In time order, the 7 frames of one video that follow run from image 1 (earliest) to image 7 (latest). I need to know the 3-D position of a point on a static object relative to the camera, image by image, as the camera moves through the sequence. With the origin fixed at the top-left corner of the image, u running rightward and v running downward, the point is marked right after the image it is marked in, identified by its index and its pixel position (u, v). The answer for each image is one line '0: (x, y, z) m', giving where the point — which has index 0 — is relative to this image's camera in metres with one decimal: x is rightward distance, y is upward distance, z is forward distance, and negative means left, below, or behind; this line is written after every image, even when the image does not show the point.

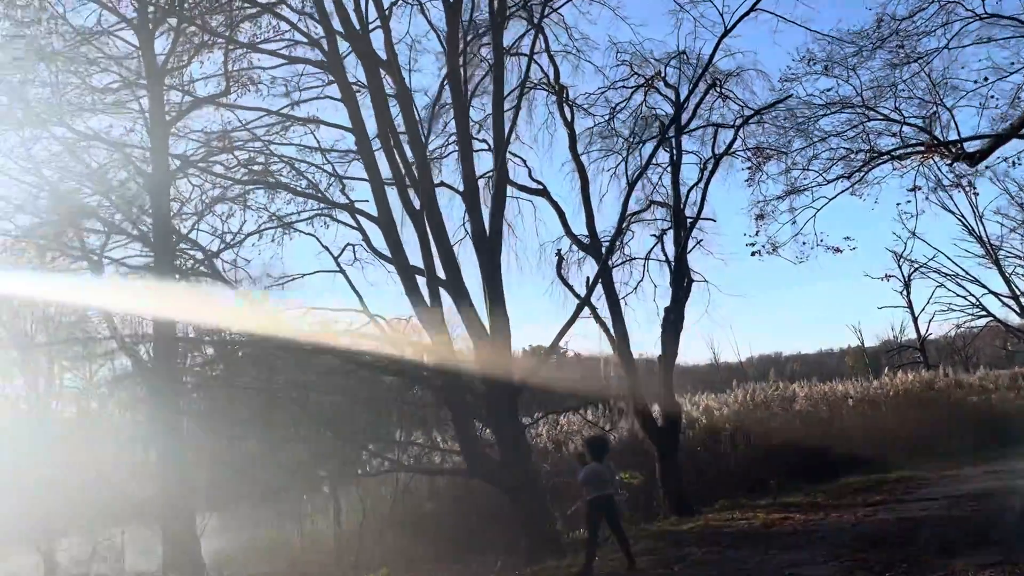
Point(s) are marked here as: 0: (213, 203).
0: (-3.9, +1.1, +12.3) m
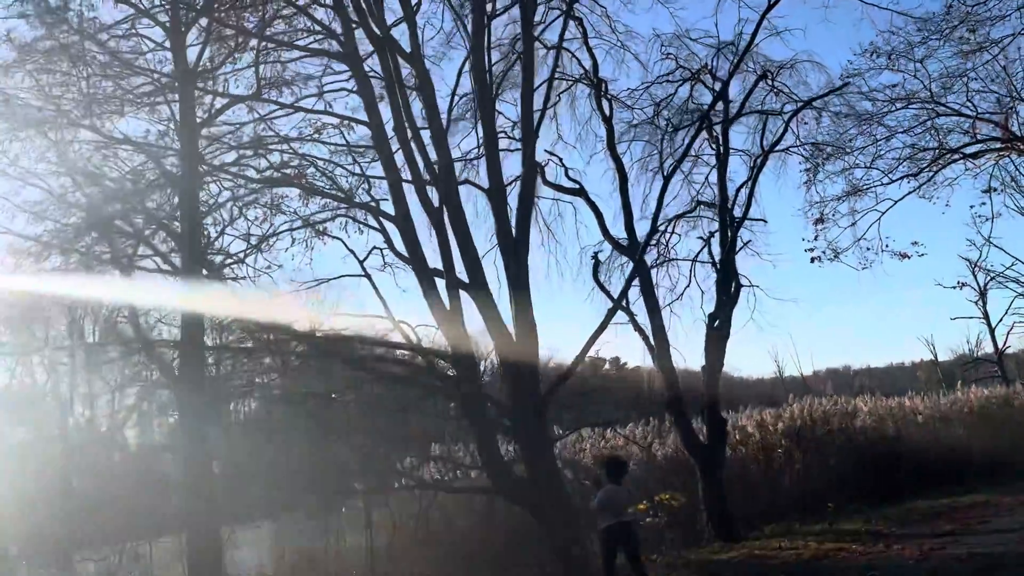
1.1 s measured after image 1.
0: (-3.4, +1.0, +11.9) m
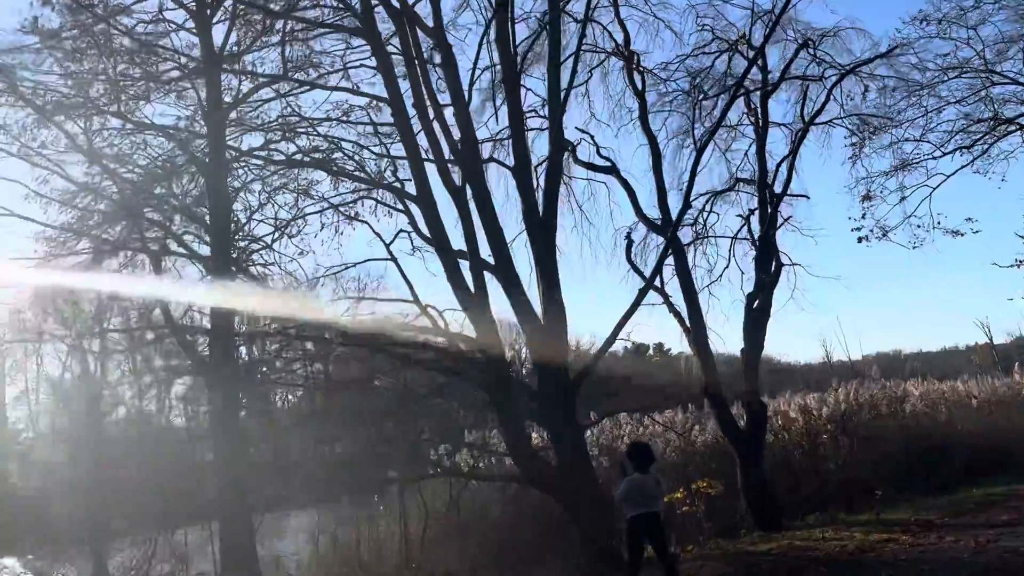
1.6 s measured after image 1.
0: (-3.0, +1.2, +11.8) m
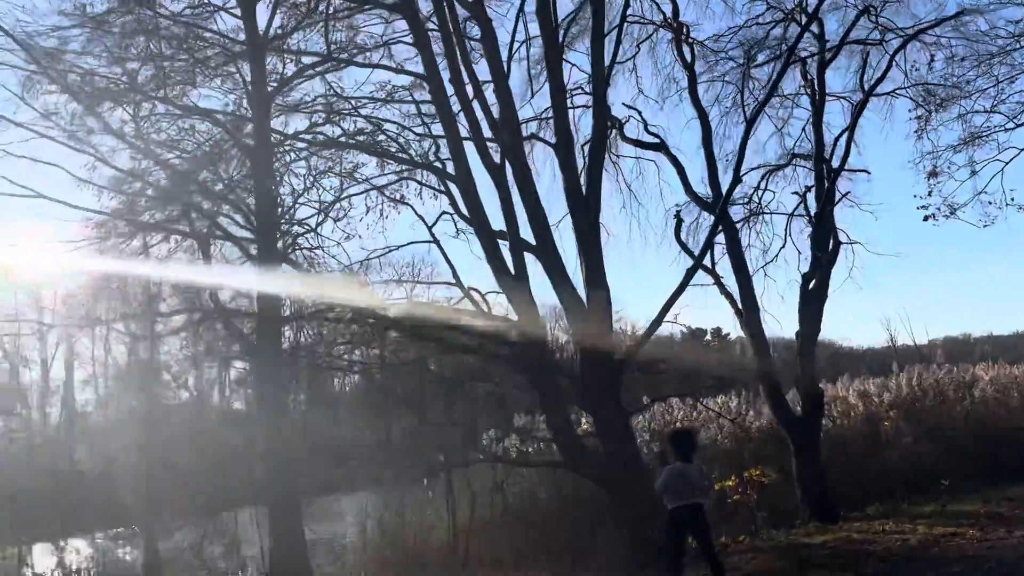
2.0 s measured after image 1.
0: (-2.4, +1.4, +11.7) m
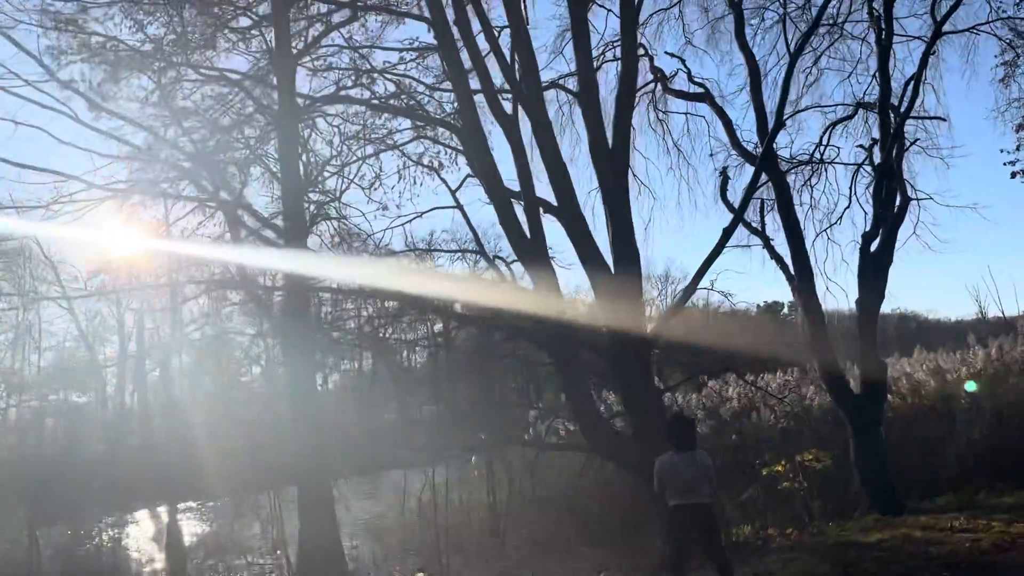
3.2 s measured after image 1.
0: (-1.9, +1.7, +11.1) m
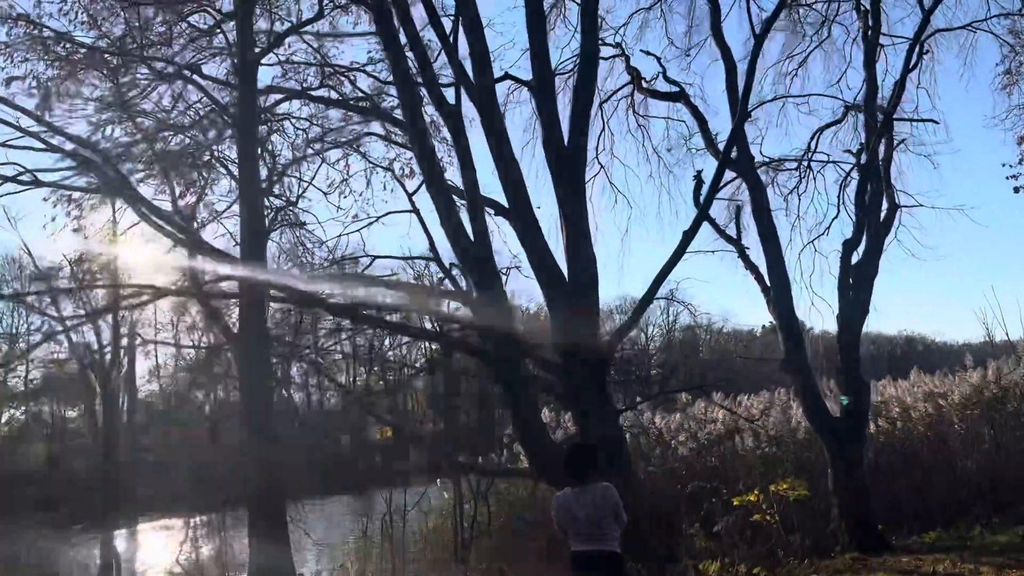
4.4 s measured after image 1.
0: (-2.2, +1.6, +10.5) m
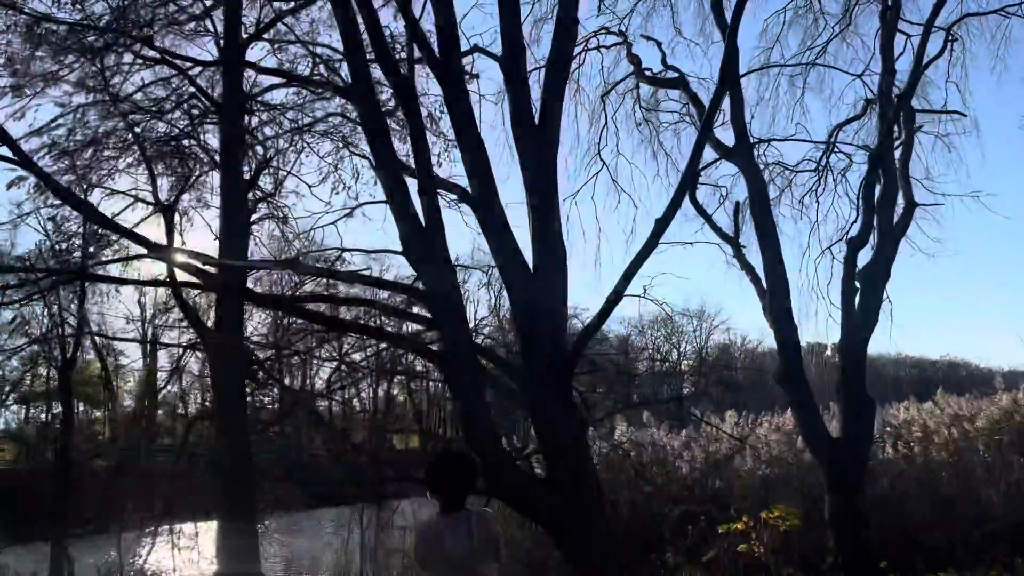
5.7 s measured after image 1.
0: (-2.2, +1.6, +10.0) m
